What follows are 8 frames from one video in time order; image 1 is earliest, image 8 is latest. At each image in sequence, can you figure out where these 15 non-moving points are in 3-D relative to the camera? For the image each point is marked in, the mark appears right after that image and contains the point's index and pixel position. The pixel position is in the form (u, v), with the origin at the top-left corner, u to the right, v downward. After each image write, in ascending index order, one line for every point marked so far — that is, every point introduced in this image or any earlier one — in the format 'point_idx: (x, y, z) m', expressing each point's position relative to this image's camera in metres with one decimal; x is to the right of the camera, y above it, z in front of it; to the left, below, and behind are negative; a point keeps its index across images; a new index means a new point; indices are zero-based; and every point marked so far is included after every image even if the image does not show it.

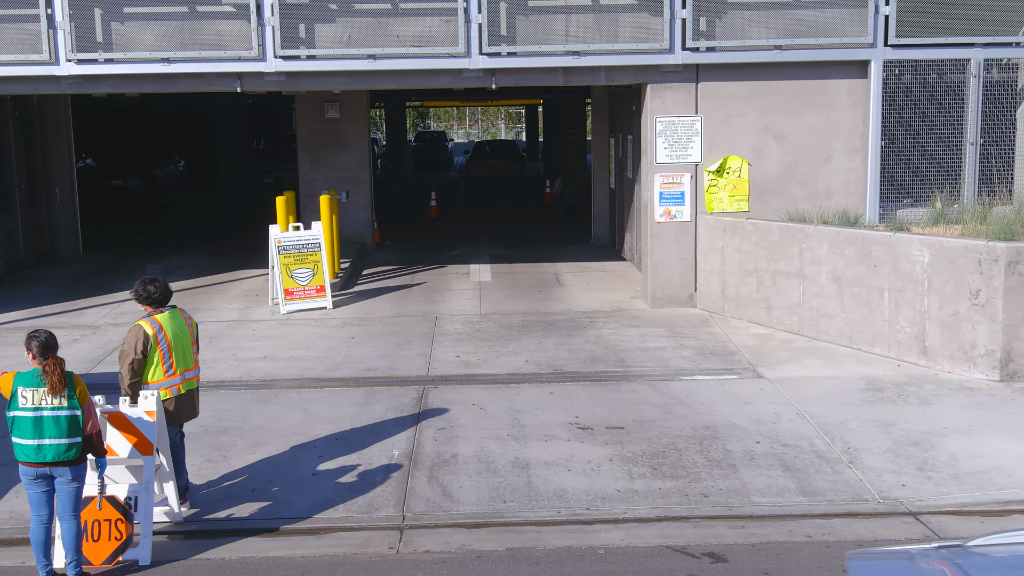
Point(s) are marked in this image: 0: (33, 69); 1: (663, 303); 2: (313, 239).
0: (-6.3, +2.9, +10.8) m
1: (+2.2, -0.2, +11.6) m
2: (-2.9, +0.7, +11.9) m
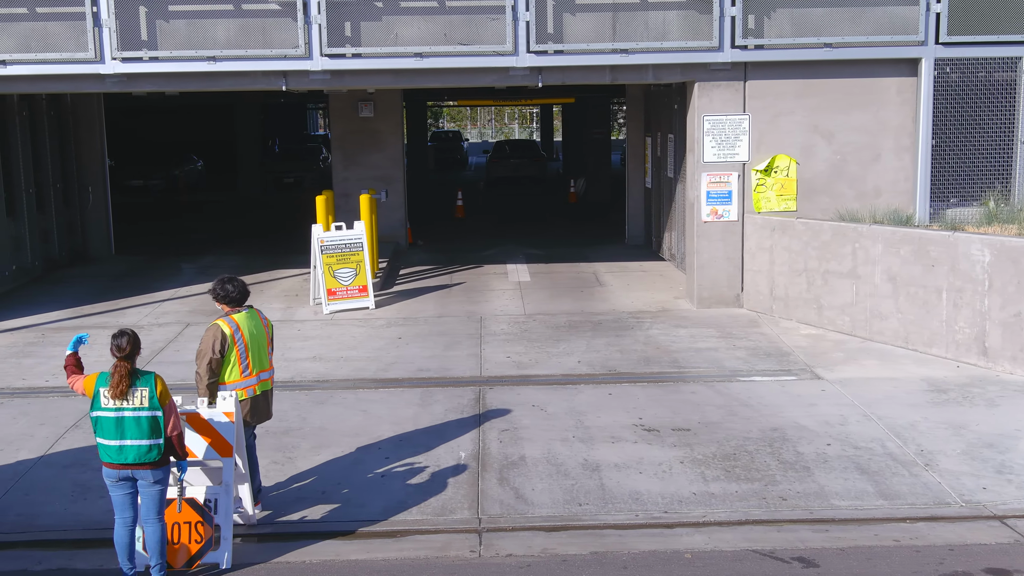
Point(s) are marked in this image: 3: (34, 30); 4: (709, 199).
0: (-5.7, +2.9, +10.7) m
1: (+2.8, -0.2, +11.5) m
2: (-2.2, +0.7, +11.8) m
3: (-6.2, +3.3, +10.6) m
4: (+2.7, +1.2, +11.3) m
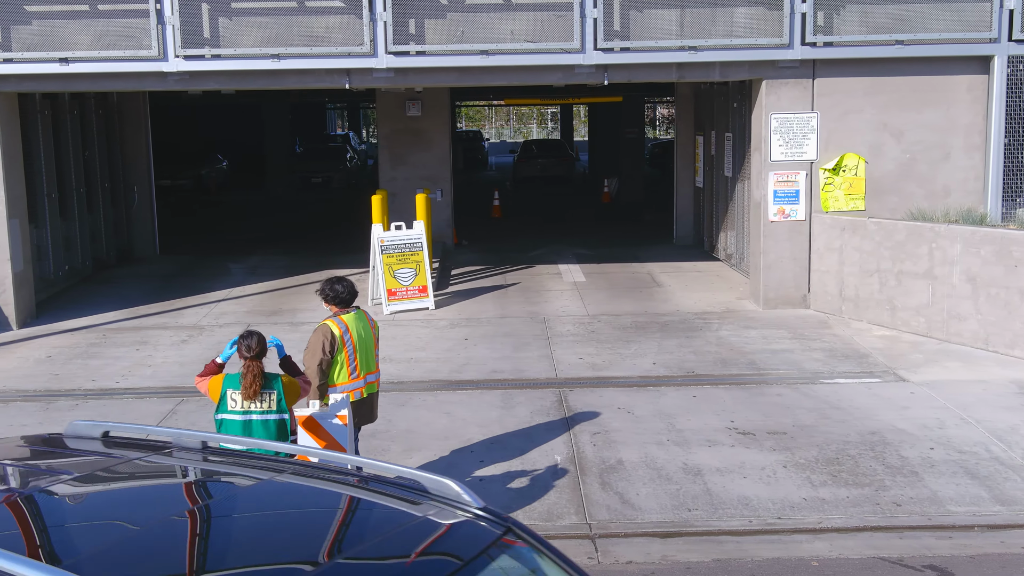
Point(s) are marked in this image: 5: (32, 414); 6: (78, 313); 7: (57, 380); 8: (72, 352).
0: (-4.8, +2.9, +10.6) m
1: (+3.7, -0.2, +11.3) m
2: (-1.4, +0.7, +11.7) m
3: (-5.3, +3.3, +10.5) m
4: (+3.6, +1.2, +11.1) m
5: (-4.9, -1.3, +8.3) m
6: (-6.2, -0.4, +11.8) m
7: (-5.2, -1.0, +9.3) m
8: (-5.5, -0.8, +10.2) m
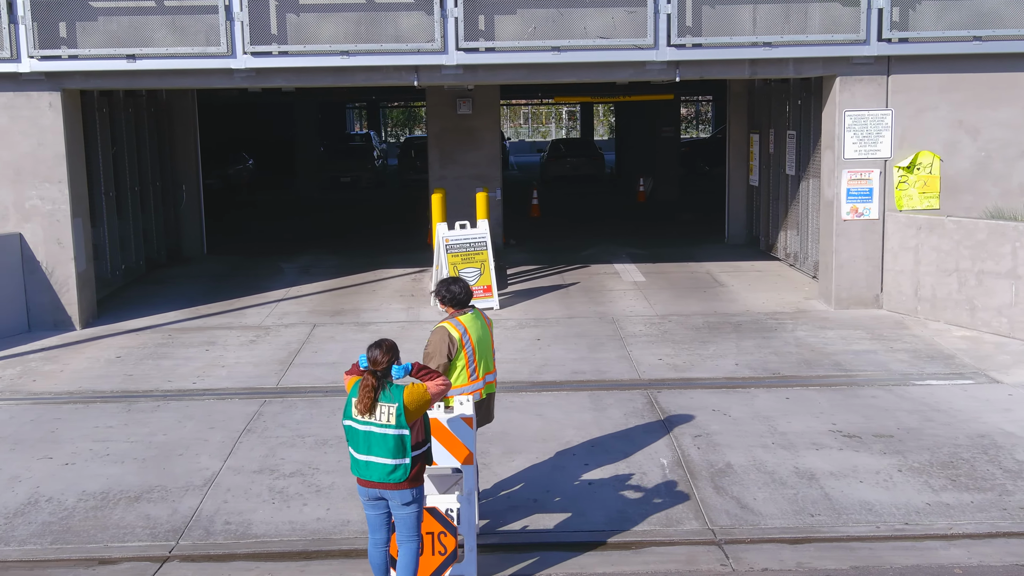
0: (-3.9, +2.9, +10.5) m
1: (+4.6, -0.2, +11.1) m
2: (-0.4, +0.7, +11.6) m
3: (-4.4, +3.3, +10.4) m
4: (+4.5, +1.2, +11.0) m
5: (-4.0, -1.3, +8.2) m
6: (-5.3, -0.3, +11.7) m
7: (-4.3, -1.0, +9.2) m
8: (-4.6, -0.8, +10.1) m
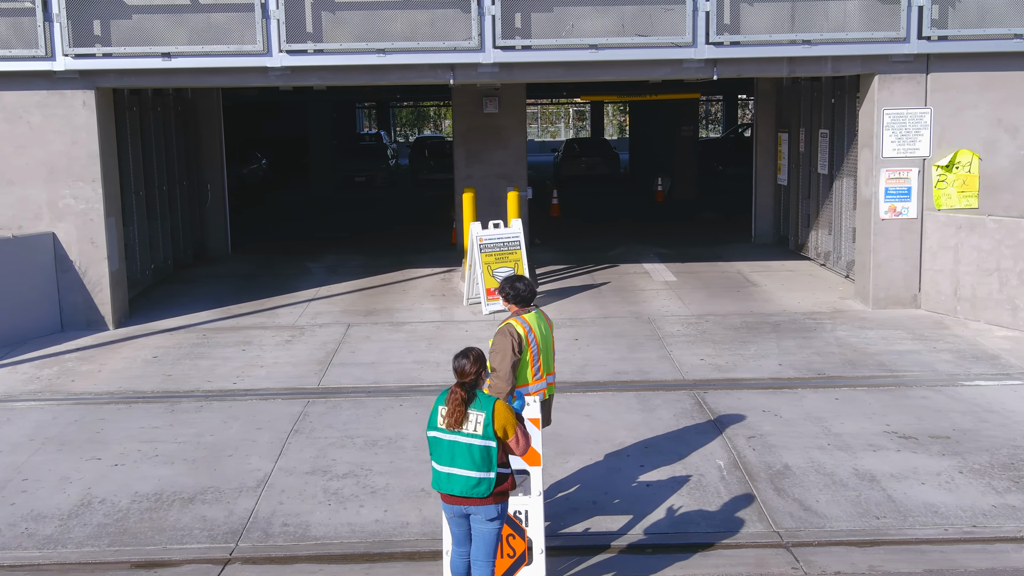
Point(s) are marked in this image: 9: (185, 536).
0: (-3.4, +2.9, +10.4) m
1: (+5.1, -0.2, +11.1) m
2: (0.0, +0.7, +11.5) m
3: (-3.9, +3.3, +10.3) m
4: (+5.0, +1.2, +10.9) m
5: (-3.5, -1.3, +8.1) m
6: (-4.8, -0.3, +11.6) m
7: (-3.8, -1.0, +9.1) m
8: (-4.1, -0.8, +10.0) m
9: (-2.4, -1.8, +6.1) m
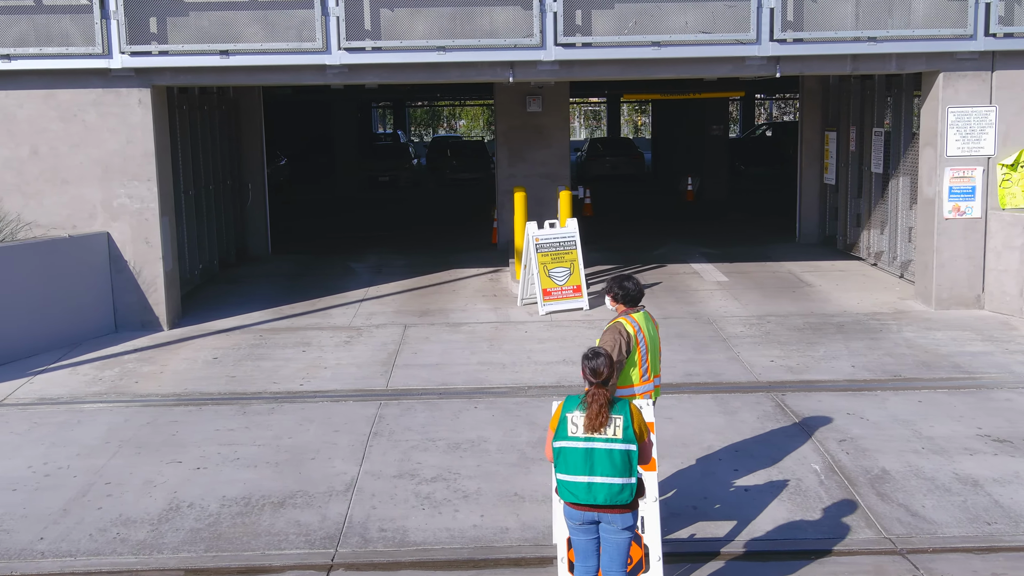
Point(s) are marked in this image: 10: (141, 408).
0: (-2.6, +2.9, +10.3) m
1: (+5.8, -0.2, +10.9) m
2: (+0.8, +0.7, +11.4) m
3: (-3.2, +3.3, +10.2) m
4: (+5.8, +1.2, +10.7) m
5: (-2.7, -1.3, +8.0) m
6: (-4.1, -0.3, +11.5) m
7: (-3.0, -1.0, +9.0) m
8: (-3.3, -0.8, +9.9) m
9: (-1.7, -1.9, +6.0) m
10: (-3.8, -1.2, +8.3) m
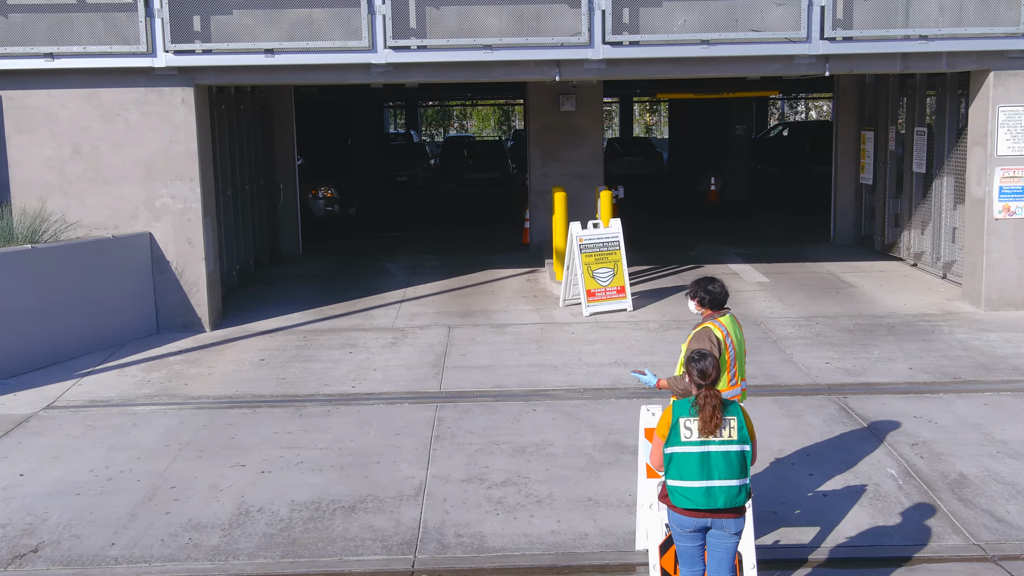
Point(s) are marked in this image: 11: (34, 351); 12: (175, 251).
0: (-2.1, +2.9, +10.2) m
1: (+6.4, -0.2, +10.8) m
2: (+1.4, +0.7, +11.3) m
3: (-2.6, +3.3, +10.1) m
4: (+6.4, +1.2, +10.6) m
5: (-2.1, -1.3, +7.9) m
6: (-3.5, -0.4, +11.4) m
7: (-2.4, -1.0, +8.9) m
8: (-2.7, -0.8, +9.8) m
9: (-1.1, -1.9, +5.9) m
10: (-3.2, -1.2, +8.2) m
11: (-5.5, -0.7, +9.4) m
12: (-4.4, +0.5, +10.6) m
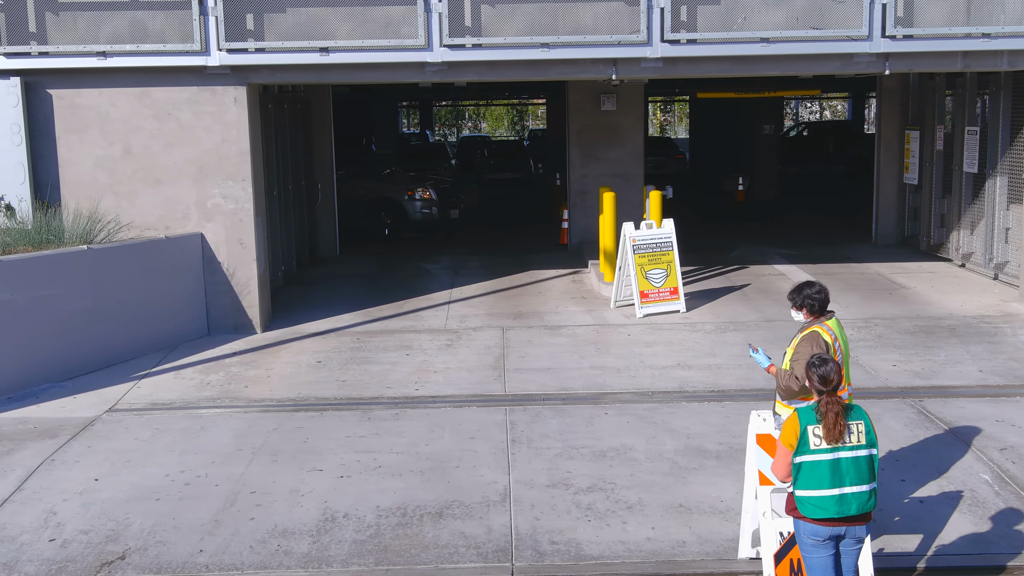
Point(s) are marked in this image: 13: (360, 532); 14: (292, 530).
0: (-1.4, +2.9, +10.1) m
1: (+7.1, -0.3, +10.7) m
2: (+2.1, +0.7, +11.1) m
3: (-1.9, +3.3, +10.0) m
4: (+7.1, +1.2, +10.5) m
5: (-1.5, -1.3, +7.8) m
6: (-2.8, -0.4, +11.3) m
7: (-1.8, -1.1, +8.8) m
8: (-2.0, -0.8, +9.7) m
9: (-0.4, -1.9, +5.8) m
10: (-2.5, -1.2, +8.1) m
11: (-4.8, -0.7, +9.3) m
12: (-3.7, +0.5, +10.5) m
13: (-1.1, -1.8, +6.1) m
14: (-1.6, -1.8, +6.1) m
